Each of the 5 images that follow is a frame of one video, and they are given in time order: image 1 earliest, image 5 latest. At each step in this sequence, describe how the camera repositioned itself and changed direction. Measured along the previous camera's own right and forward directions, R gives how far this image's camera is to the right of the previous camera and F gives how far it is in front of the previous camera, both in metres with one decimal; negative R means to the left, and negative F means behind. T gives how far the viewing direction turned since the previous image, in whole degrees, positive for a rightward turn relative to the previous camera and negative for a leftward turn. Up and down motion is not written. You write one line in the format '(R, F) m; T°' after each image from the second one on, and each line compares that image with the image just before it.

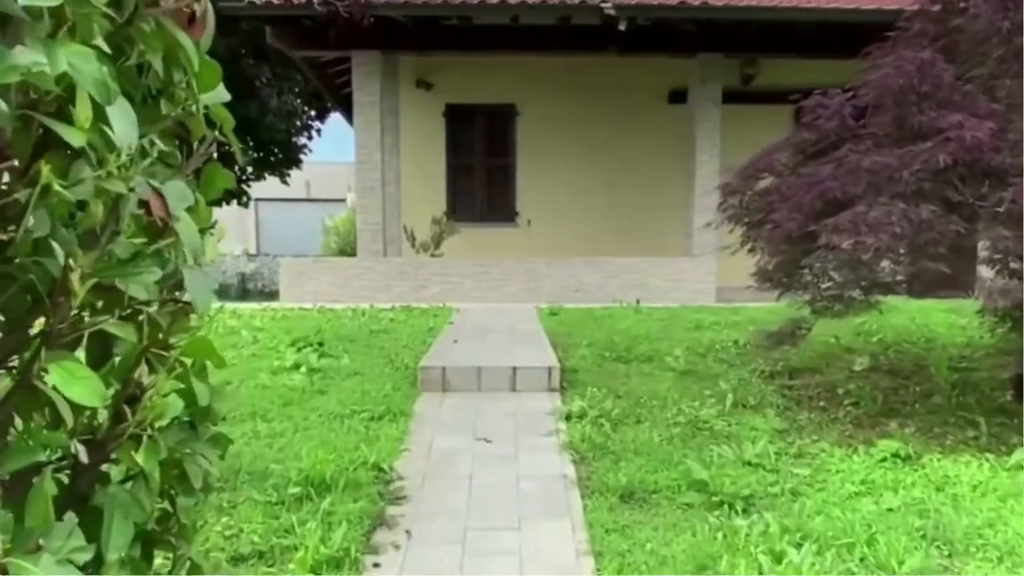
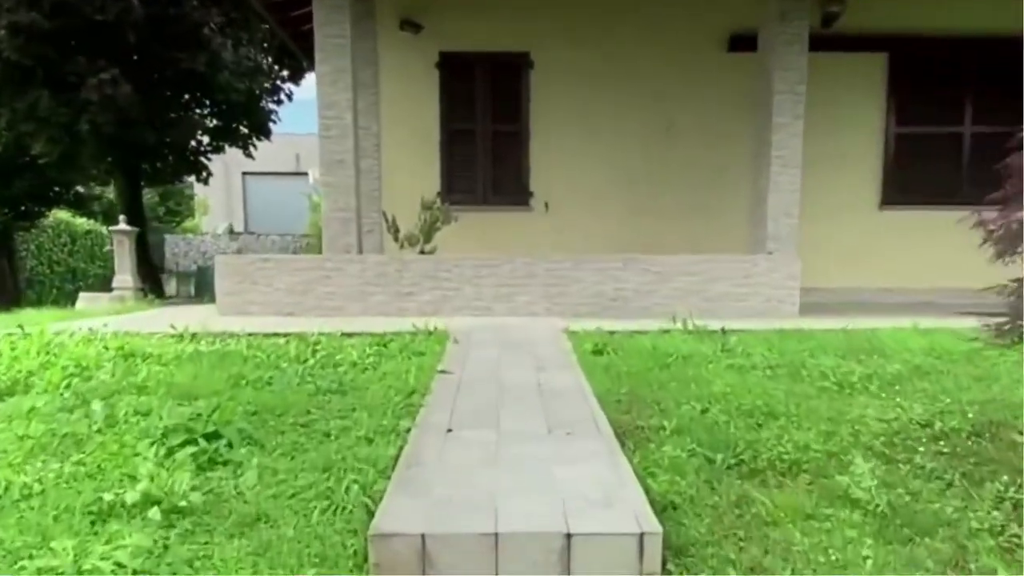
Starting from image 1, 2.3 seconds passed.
(-0.2, +2.3) m; 0°
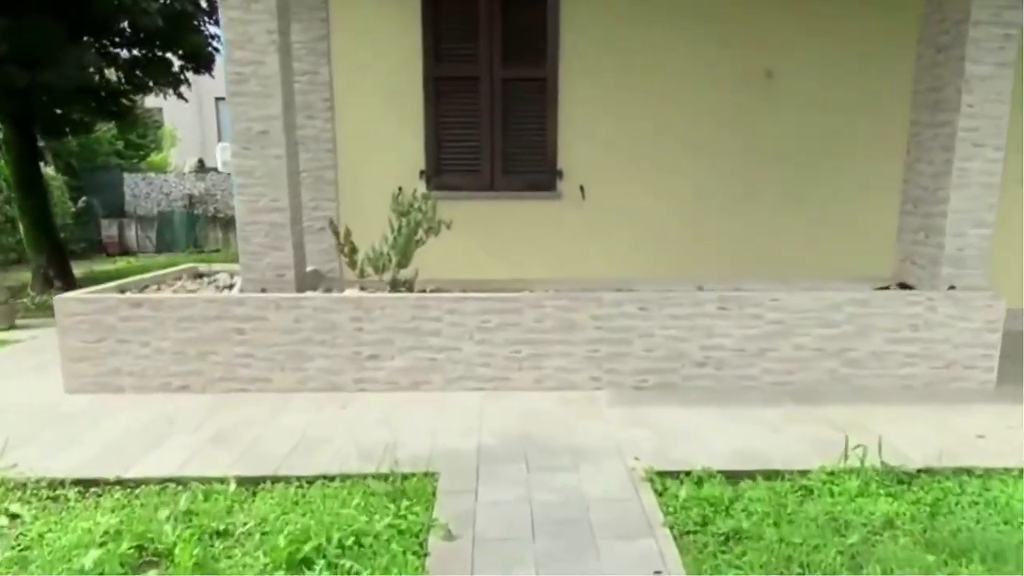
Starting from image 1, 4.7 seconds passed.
(-0.2, +2.6) m; 0°
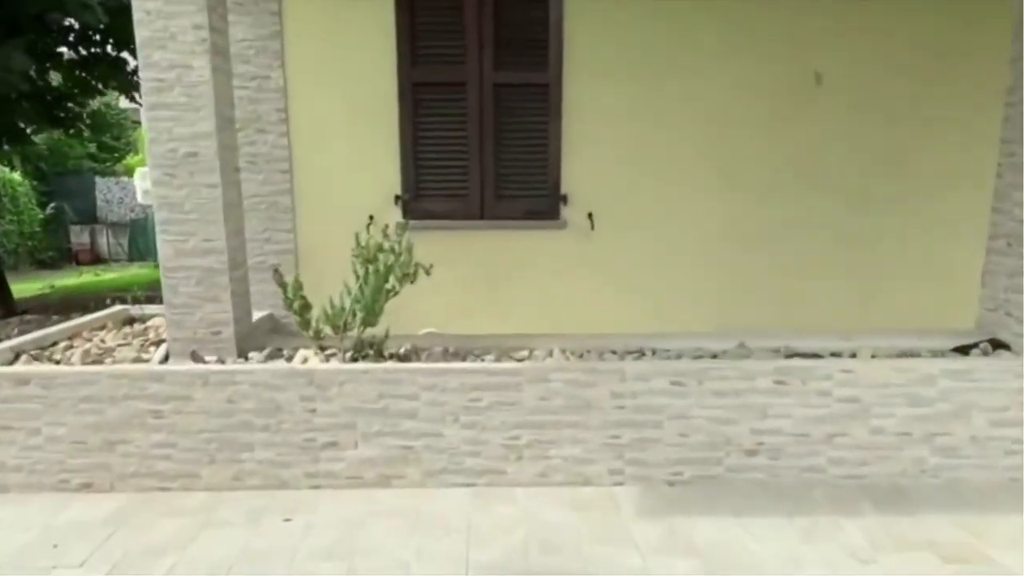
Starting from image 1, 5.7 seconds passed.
(0.0, +0.9) m; +1°
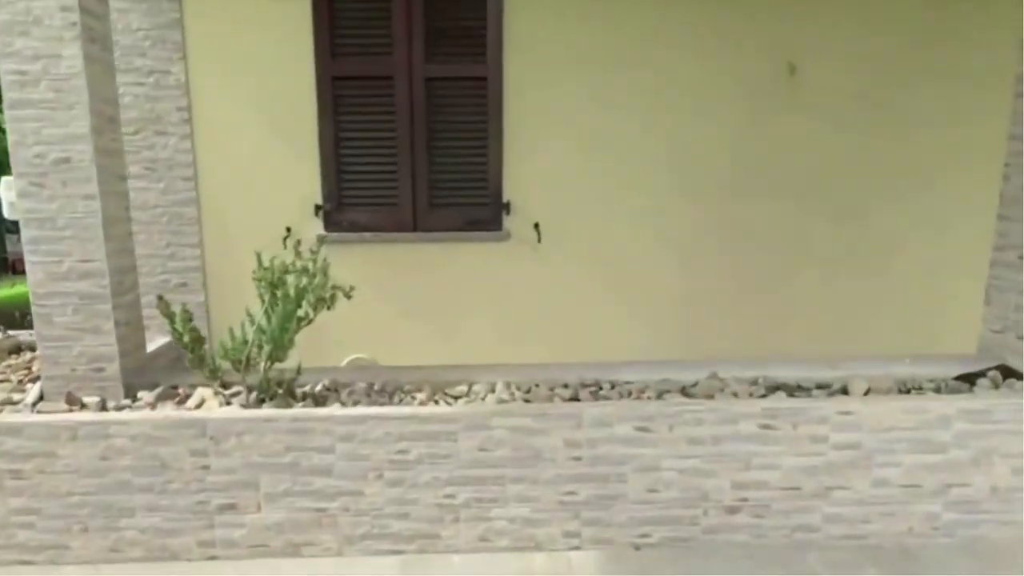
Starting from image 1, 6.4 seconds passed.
(+0.1, +0.5) m; +2°
